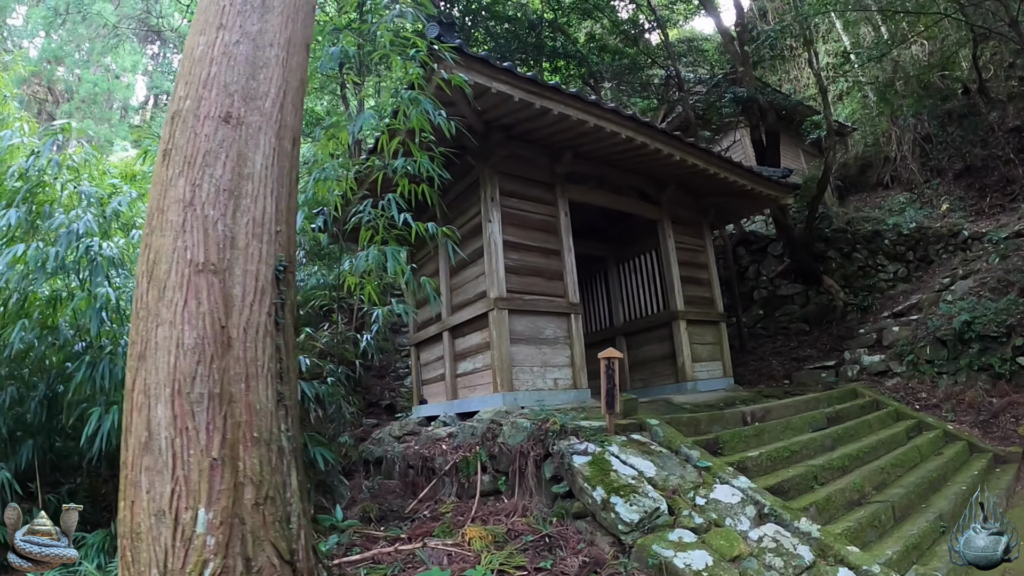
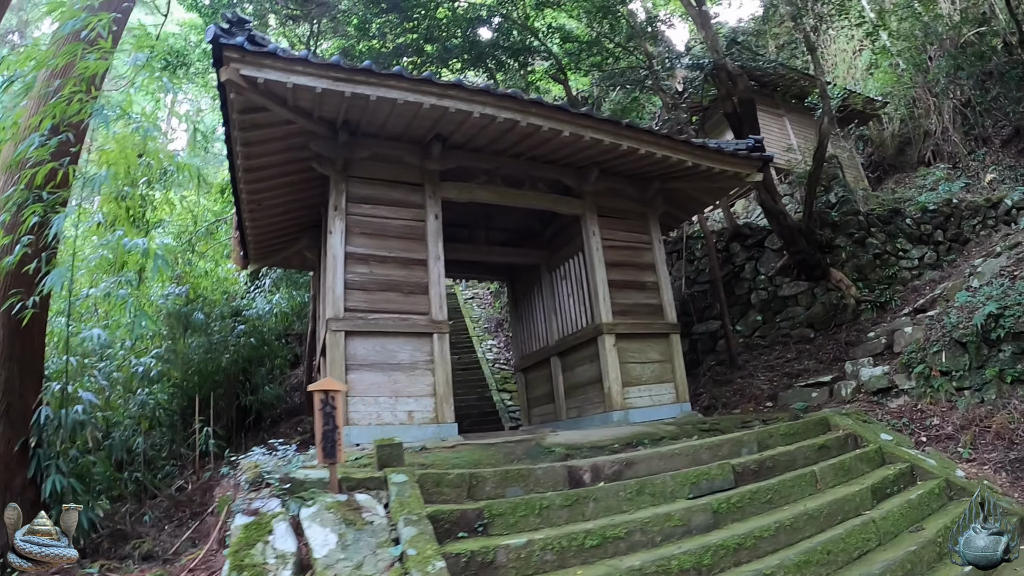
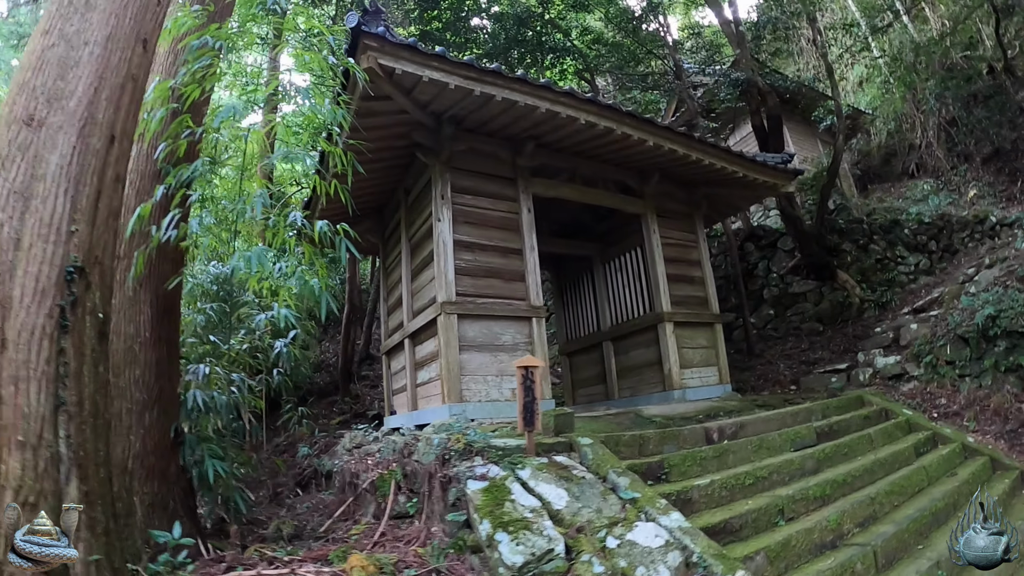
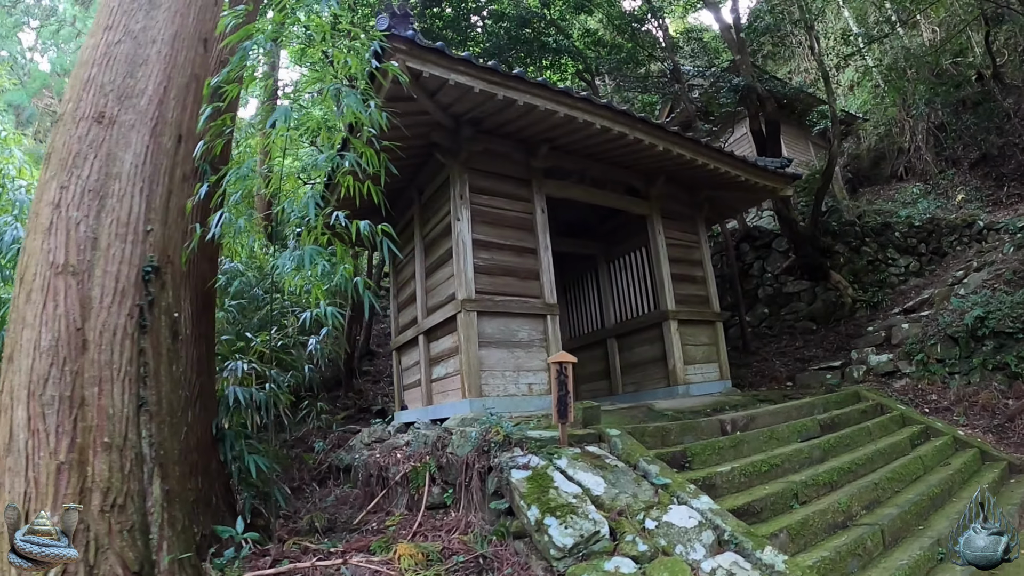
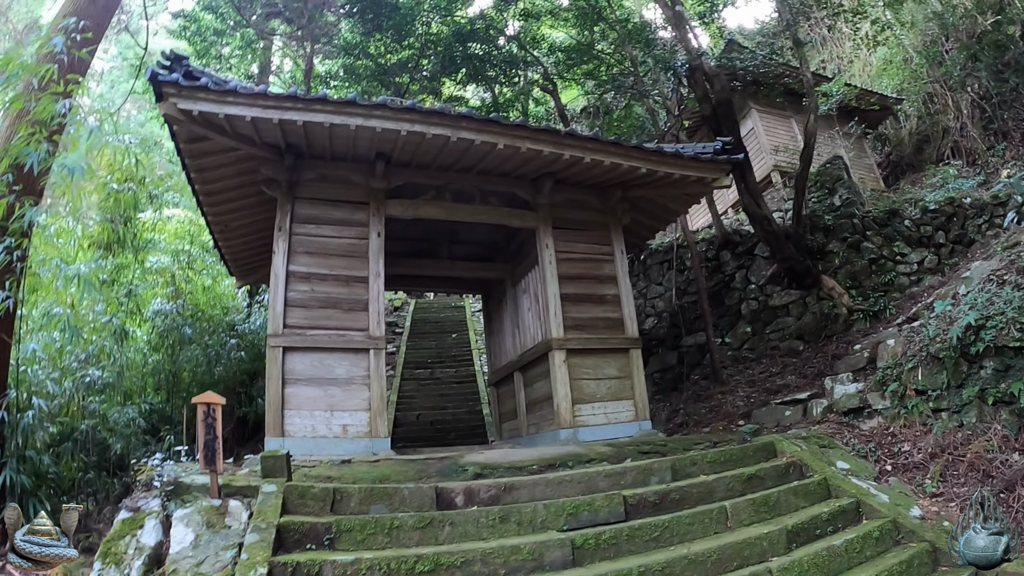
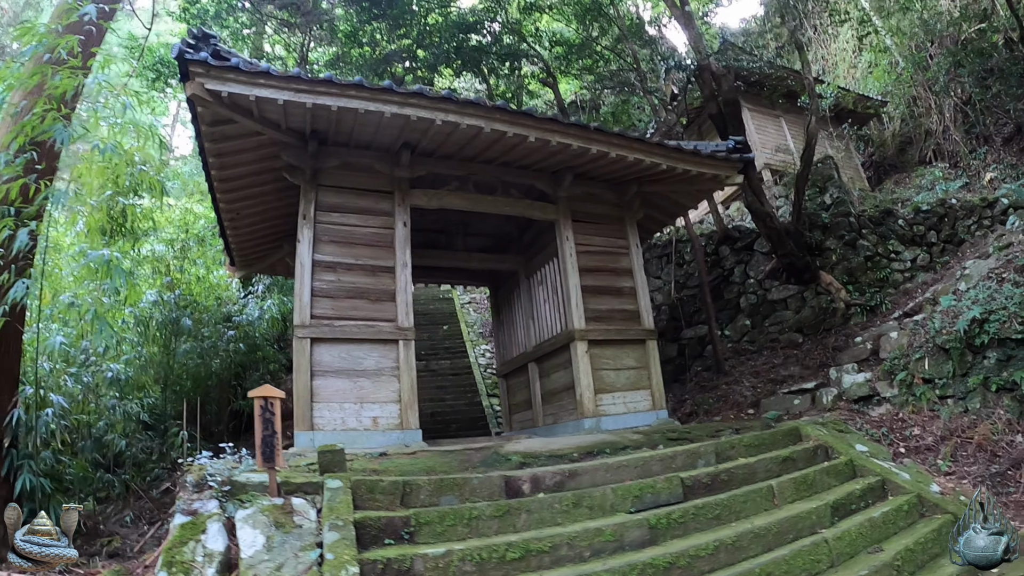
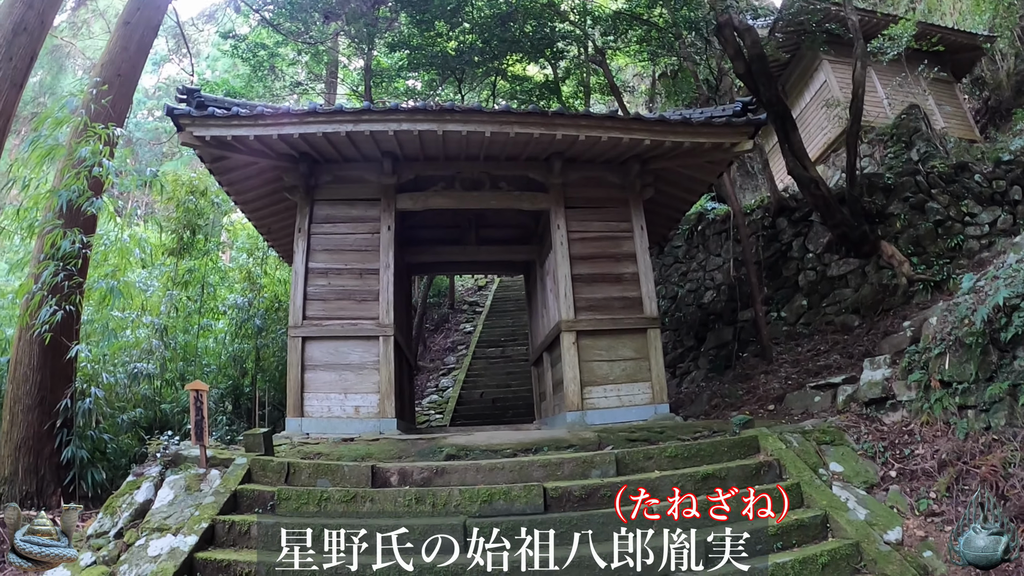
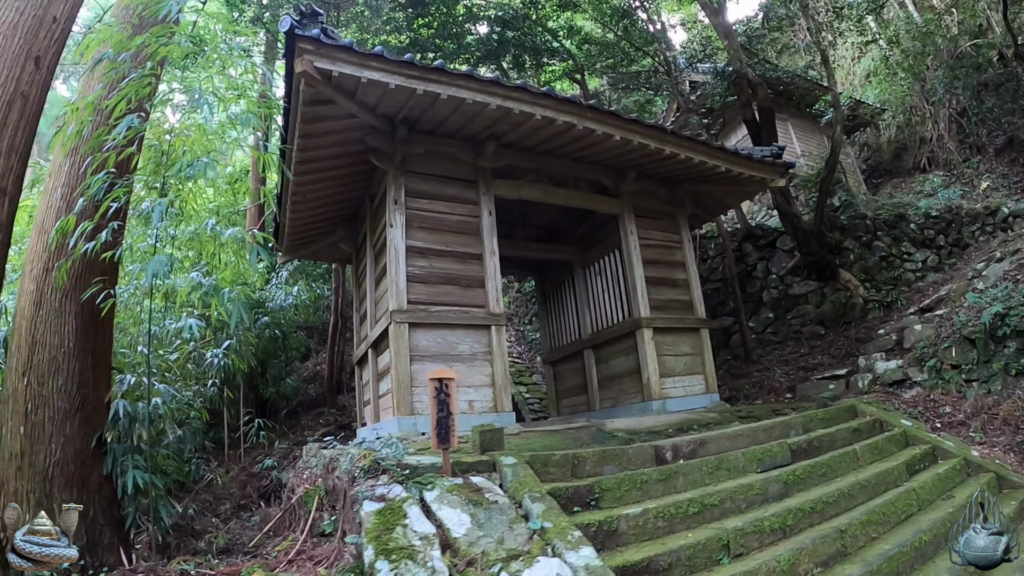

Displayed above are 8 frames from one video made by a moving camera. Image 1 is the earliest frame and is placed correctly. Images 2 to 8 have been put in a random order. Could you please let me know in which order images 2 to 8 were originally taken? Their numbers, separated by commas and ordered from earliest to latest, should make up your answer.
4, 3, 8, 2, 6, 5, 7
